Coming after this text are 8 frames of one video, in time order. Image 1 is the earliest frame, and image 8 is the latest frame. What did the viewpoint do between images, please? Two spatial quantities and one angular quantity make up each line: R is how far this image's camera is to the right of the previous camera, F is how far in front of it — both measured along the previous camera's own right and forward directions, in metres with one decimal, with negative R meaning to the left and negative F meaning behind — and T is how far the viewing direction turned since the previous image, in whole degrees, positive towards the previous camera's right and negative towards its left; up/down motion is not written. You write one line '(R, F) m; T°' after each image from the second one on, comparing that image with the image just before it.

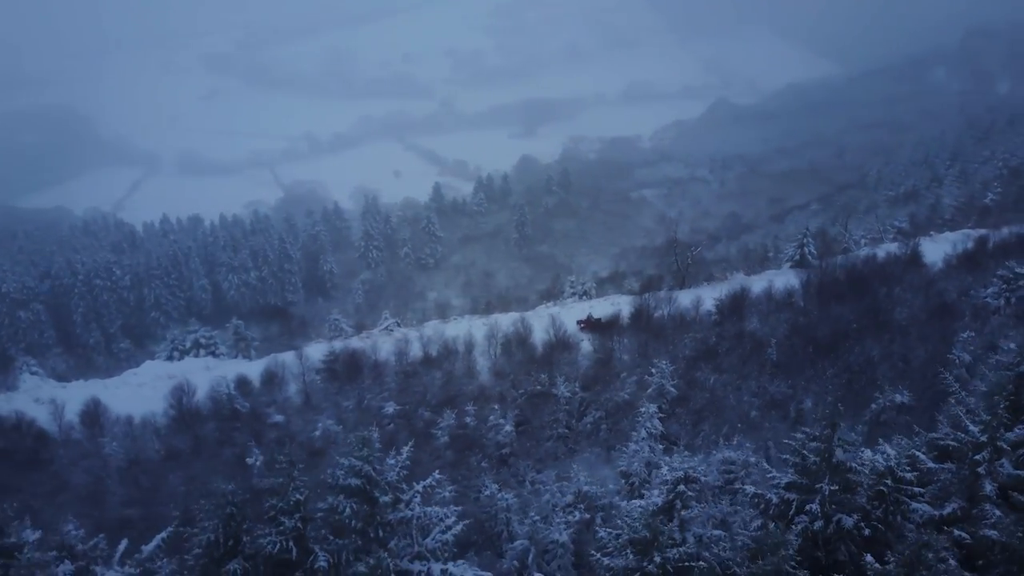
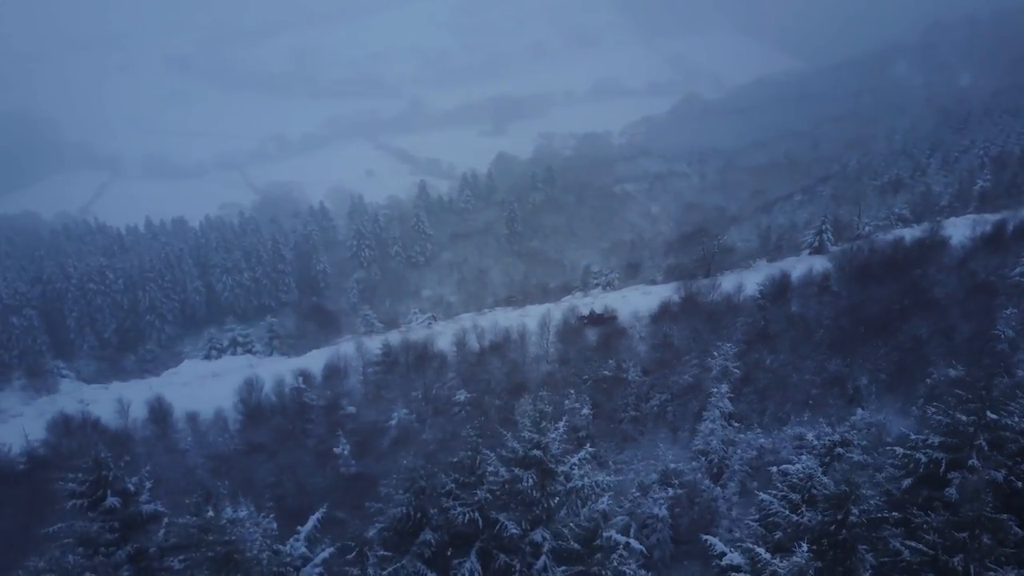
(-3.7, -0.7) m; +2°
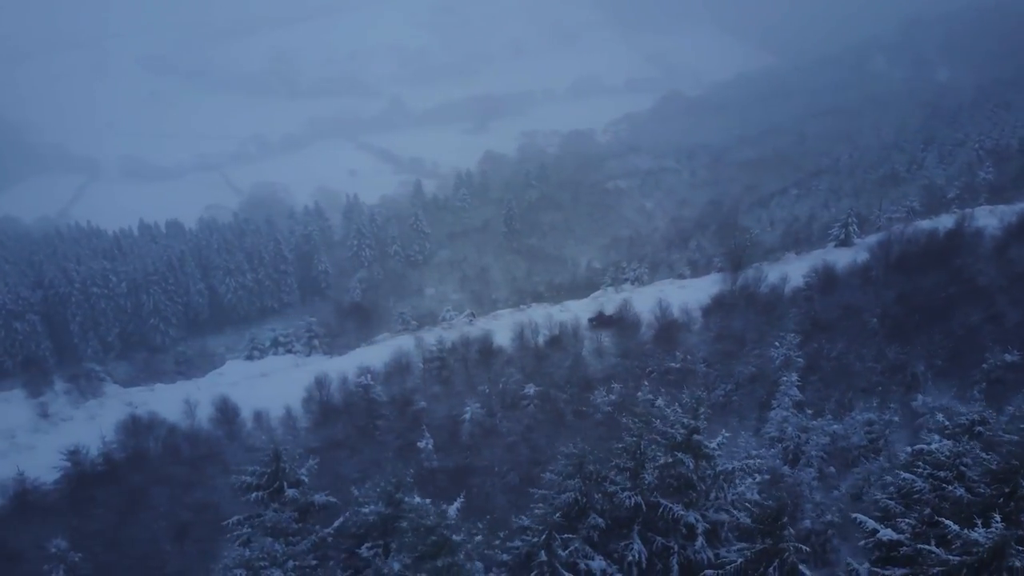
(-3.5, -0.4) m; +2°
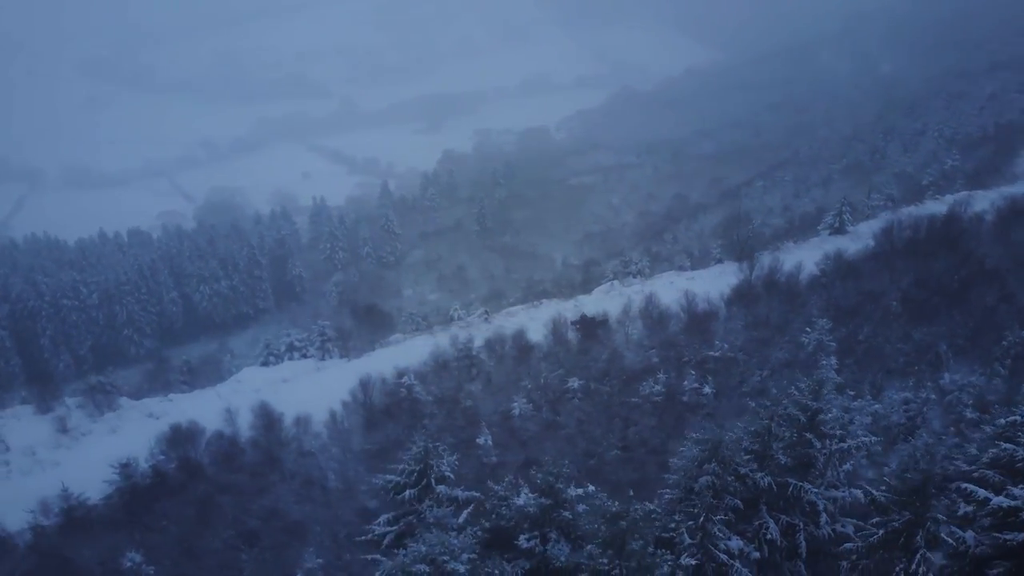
(-3.5, -0.3) m; +3°
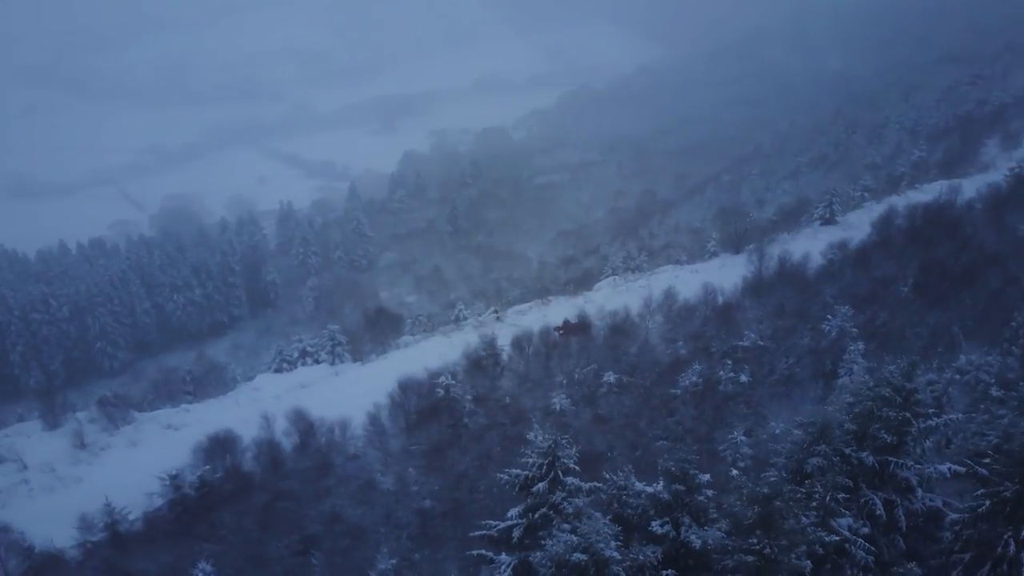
(-3.2, -0.3) m; +3°
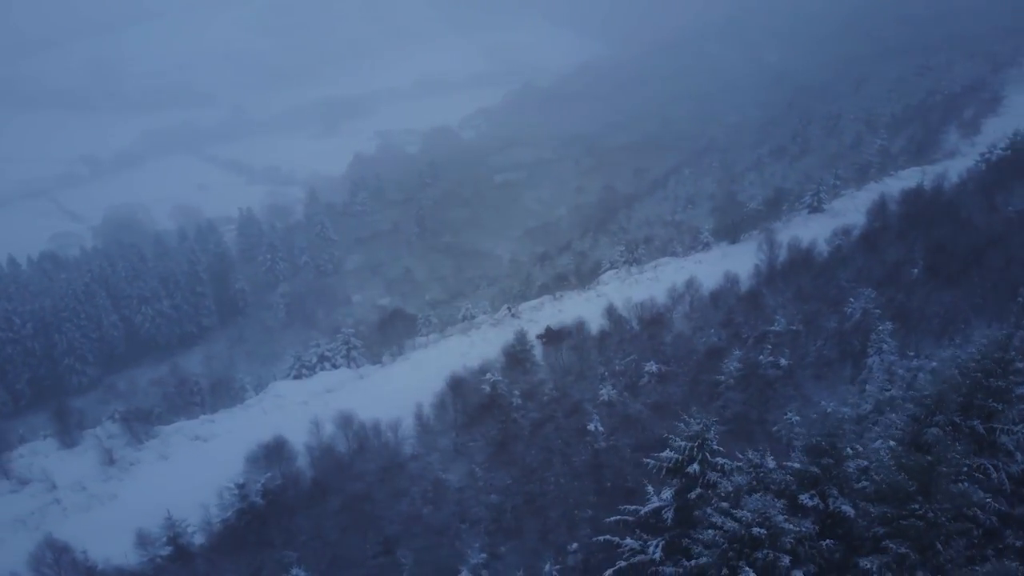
(-4.0, -0.3) m; +4°
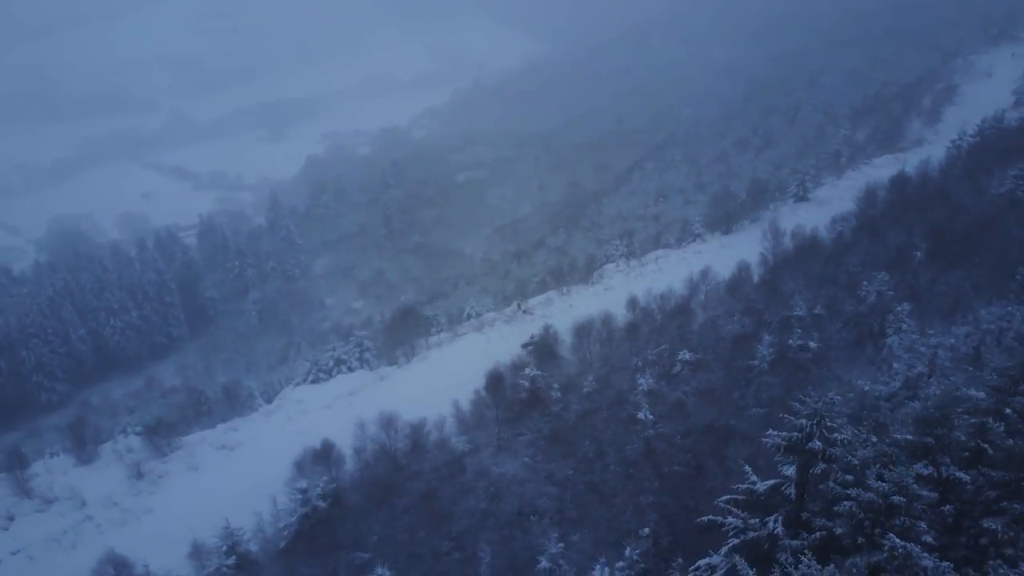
(-3.6, -0.3) m; +4°
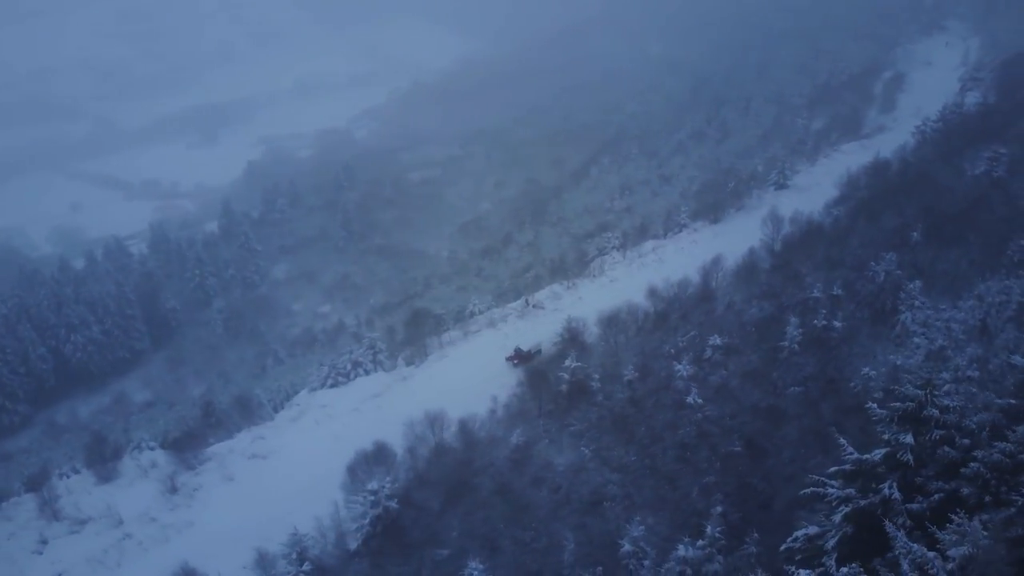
(-4.1, -0.3) m; +4°
